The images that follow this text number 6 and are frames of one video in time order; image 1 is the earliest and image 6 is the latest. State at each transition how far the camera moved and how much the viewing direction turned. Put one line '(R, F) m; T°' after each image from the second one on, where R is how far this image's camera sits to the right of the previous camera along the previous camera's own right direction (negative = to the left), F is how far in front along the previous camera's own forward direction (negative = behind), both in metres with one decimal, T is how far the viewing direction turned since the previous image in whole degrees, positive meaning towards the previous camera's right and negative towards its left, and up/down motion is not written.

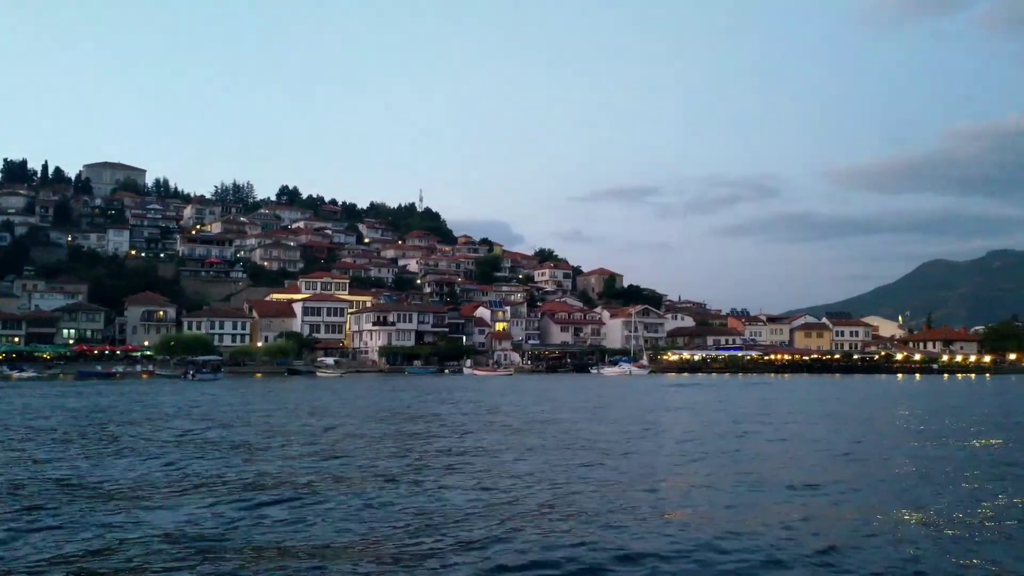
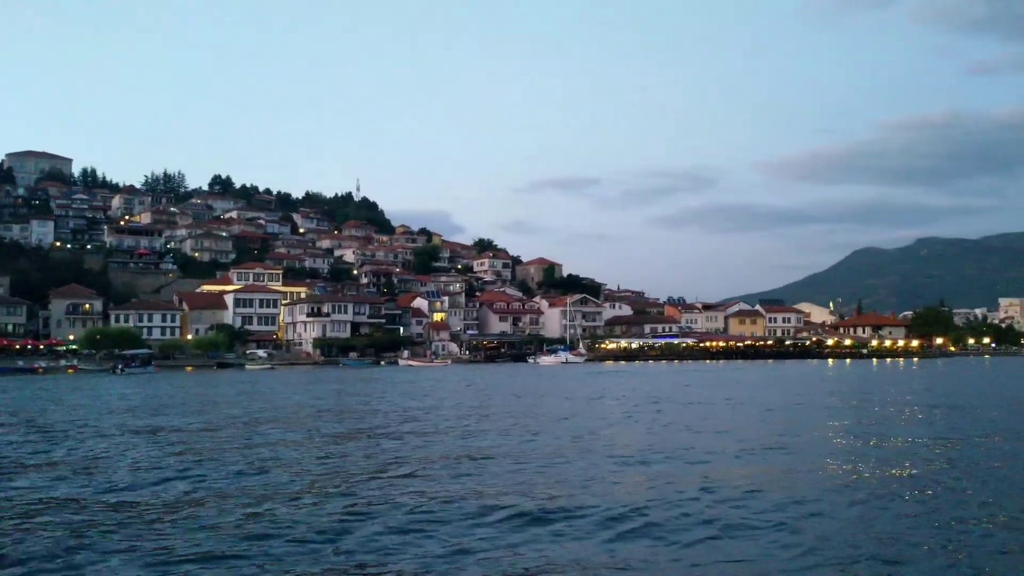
(+0.4, +0.5) m; +4°
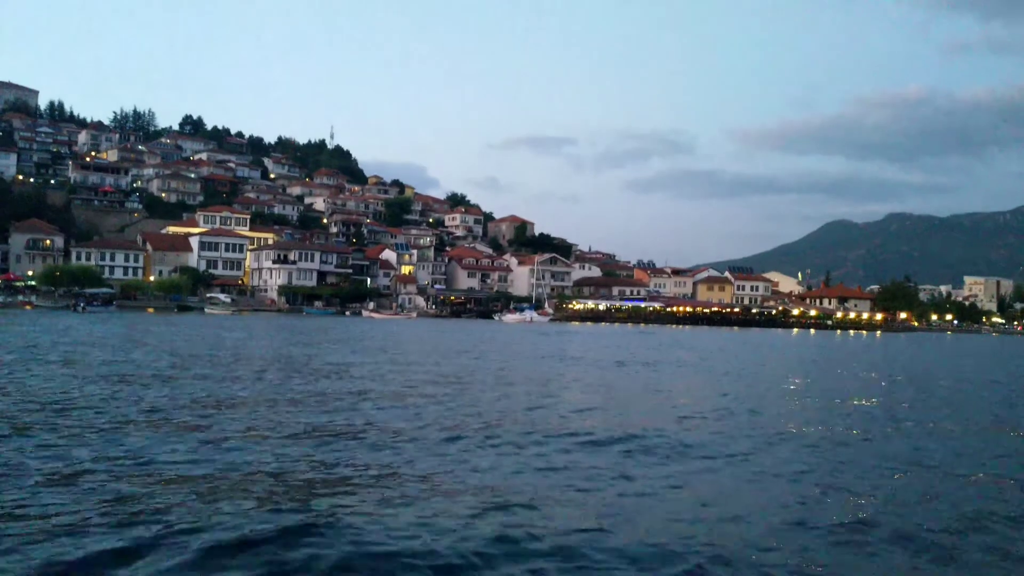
(+0.5, +0.6) m; +2°
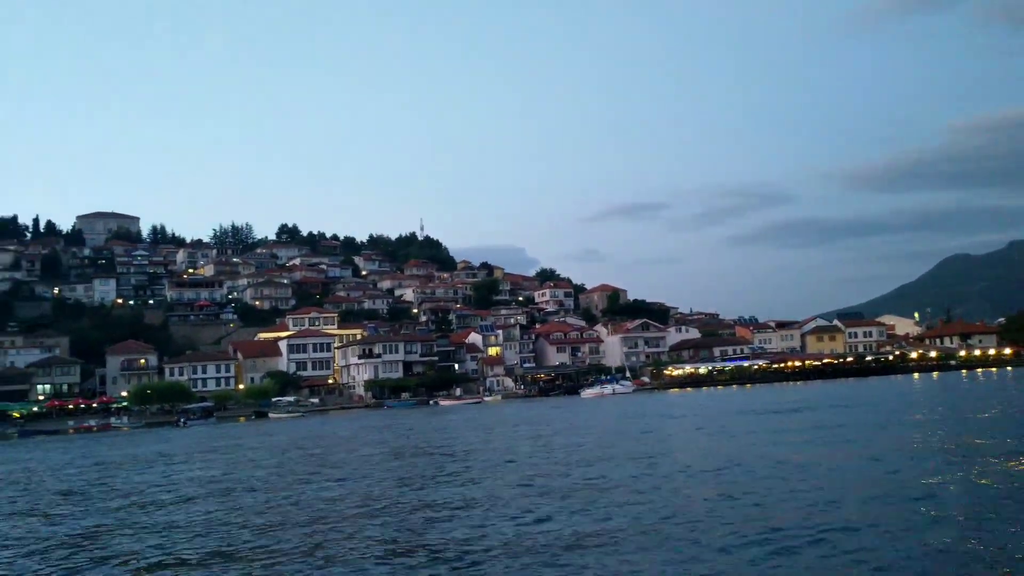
(+2.4, +4.2) m; -6°
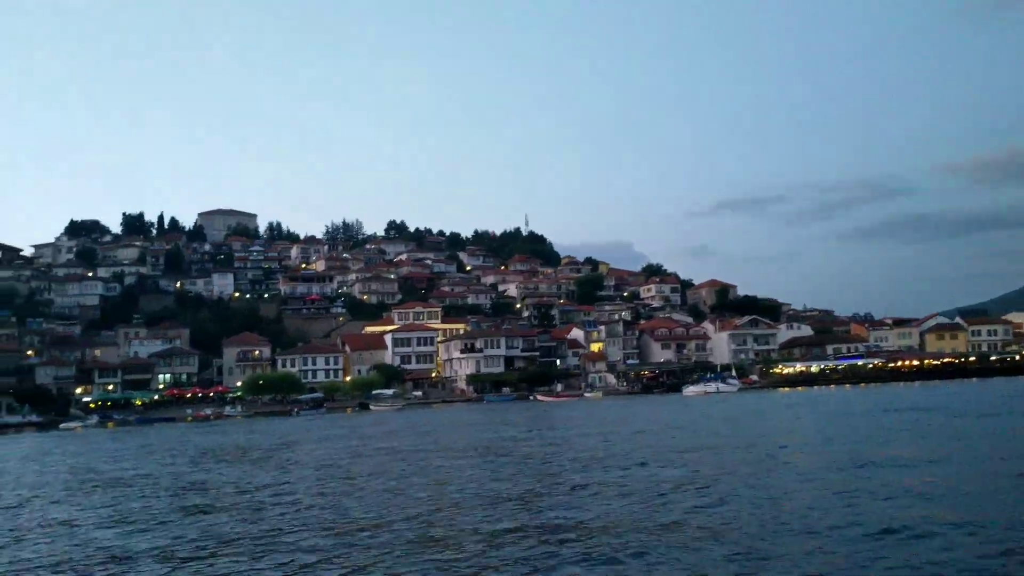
(+0.5, +0.5) m; -7°
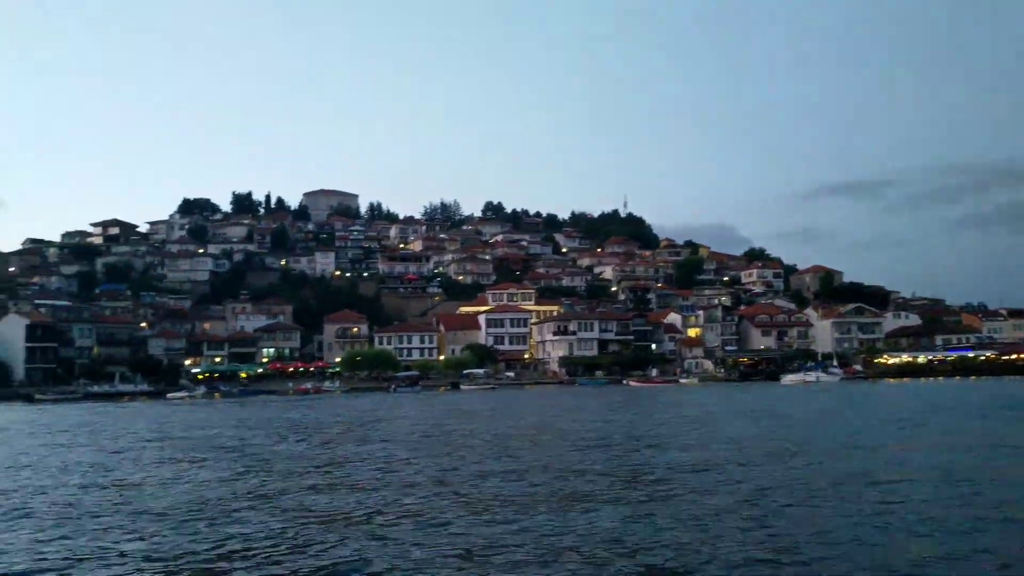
(+0.3, +0.2) m; -6°
